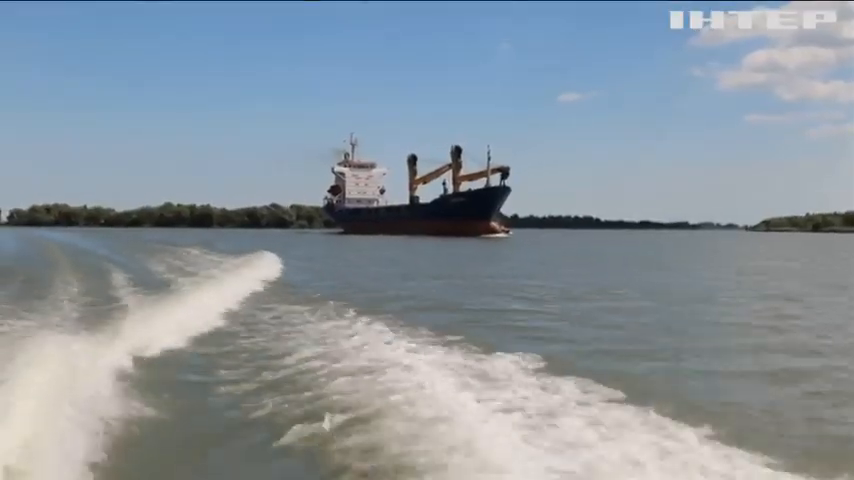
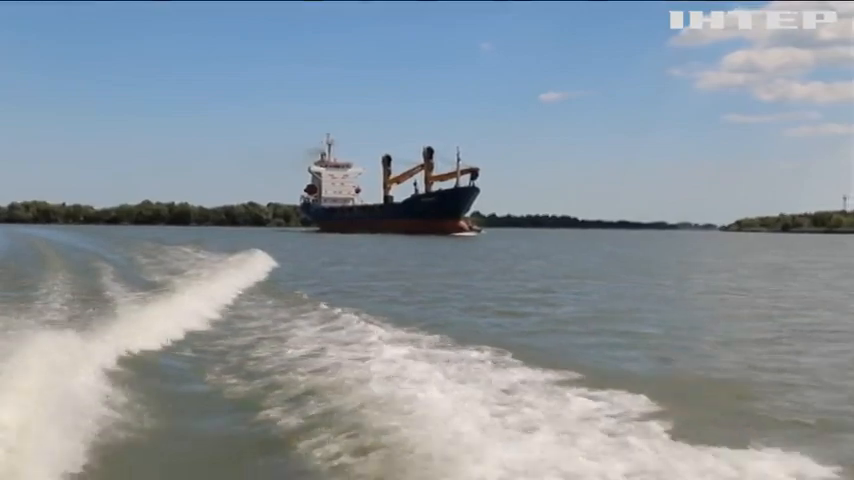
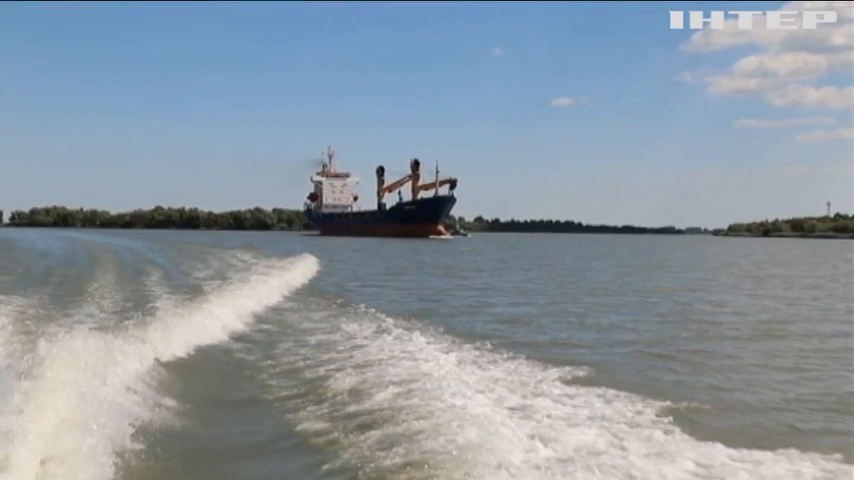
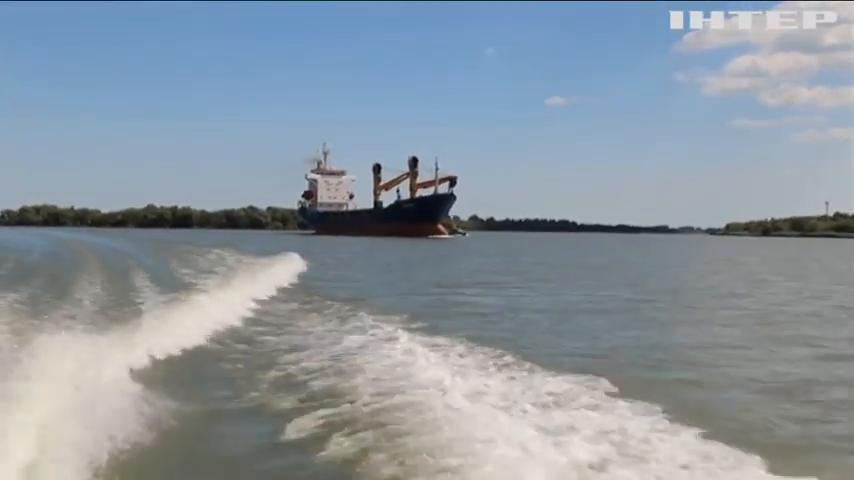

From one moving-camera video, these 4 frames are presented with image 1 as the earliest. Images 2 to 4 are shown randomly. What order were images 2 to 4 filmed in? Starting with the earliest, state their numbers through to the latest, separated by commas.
2, 4, 3
